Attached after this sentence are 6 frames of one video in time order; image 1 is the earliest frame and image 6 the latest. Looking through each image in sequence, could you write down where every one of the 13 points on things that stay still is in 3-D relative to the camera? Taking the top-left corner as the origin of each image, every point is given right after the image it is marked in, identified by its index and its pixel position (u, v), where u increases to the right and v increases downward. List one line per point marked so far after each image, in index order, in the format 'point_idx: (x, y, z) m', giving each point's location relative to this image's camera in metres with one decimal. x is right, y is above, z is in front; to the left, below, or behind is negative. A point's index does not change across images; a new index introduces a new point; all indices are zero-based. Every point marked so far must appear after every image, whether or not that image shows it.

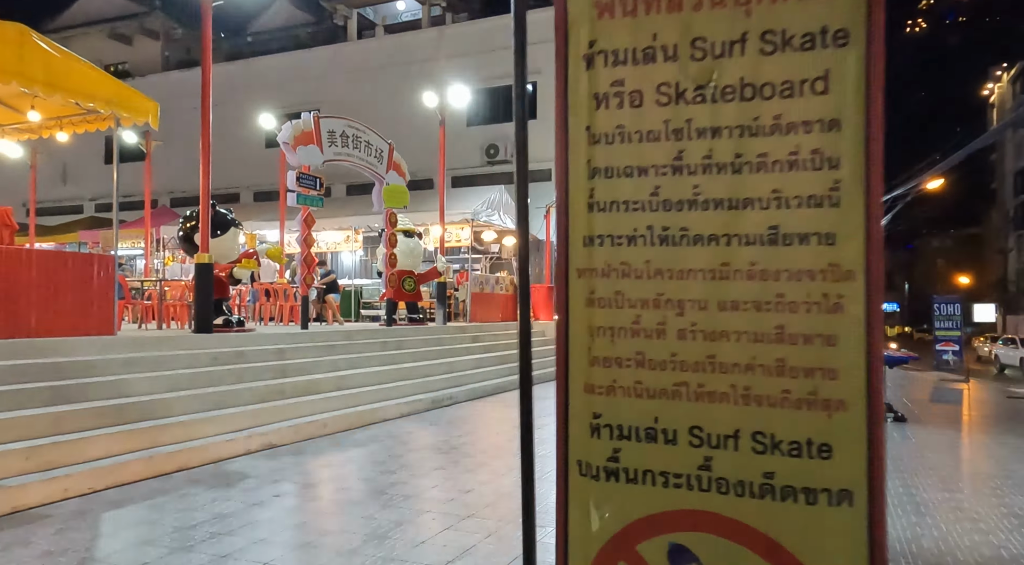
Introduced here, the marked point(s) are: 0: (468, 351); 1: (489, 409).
0: (-0.8, -1.3, +13.1) m
1: (-0.5, -1.8, +10.7) m
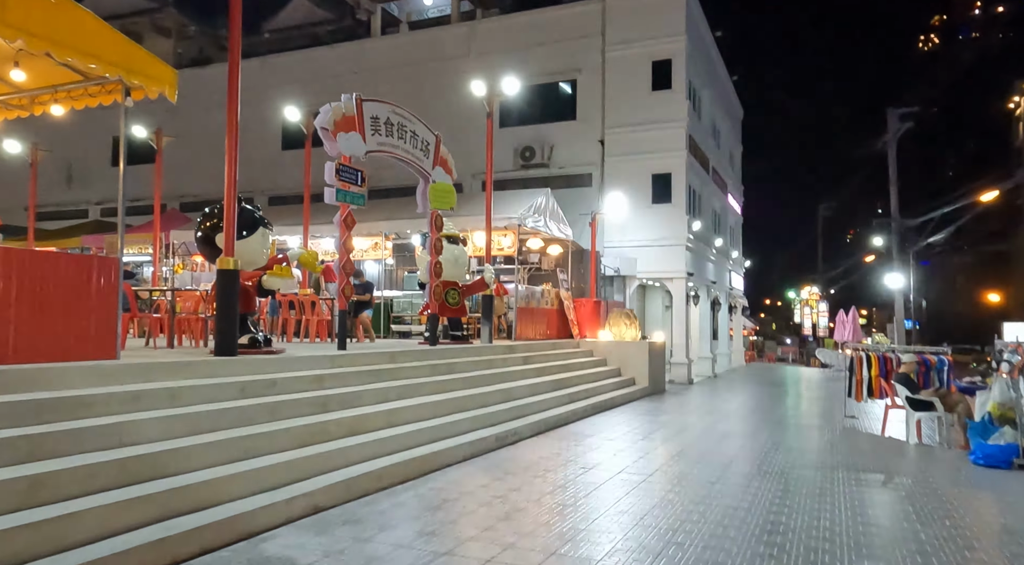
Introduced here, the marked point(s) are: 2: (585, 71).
0: (+0.1, -1.5, +11.4) m
1: (+0.5, -2.0, +8.9) m
2: (+2.0, +5.7, +19.9) m
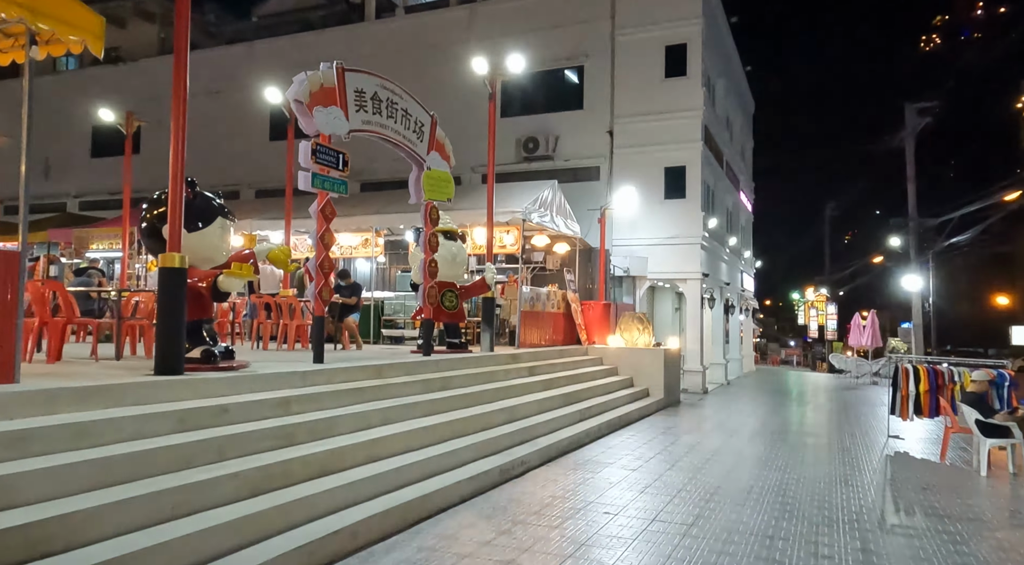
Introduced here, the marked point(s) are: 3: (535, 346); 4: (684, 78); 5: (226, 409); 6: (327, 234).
0: (+0.2, -1.5, +10.1) m
1: (+0.5, -2.0, +7.6) m
2: (+2.0, +5.7, +18.5) m
3: (+0.4, -1.1, +13.2) m
4: (+4.2, +5.0, +17.8) m
5: (-2.2, -1.0, +5.5) m
6: (-2.0, +0.5, +7.8) m
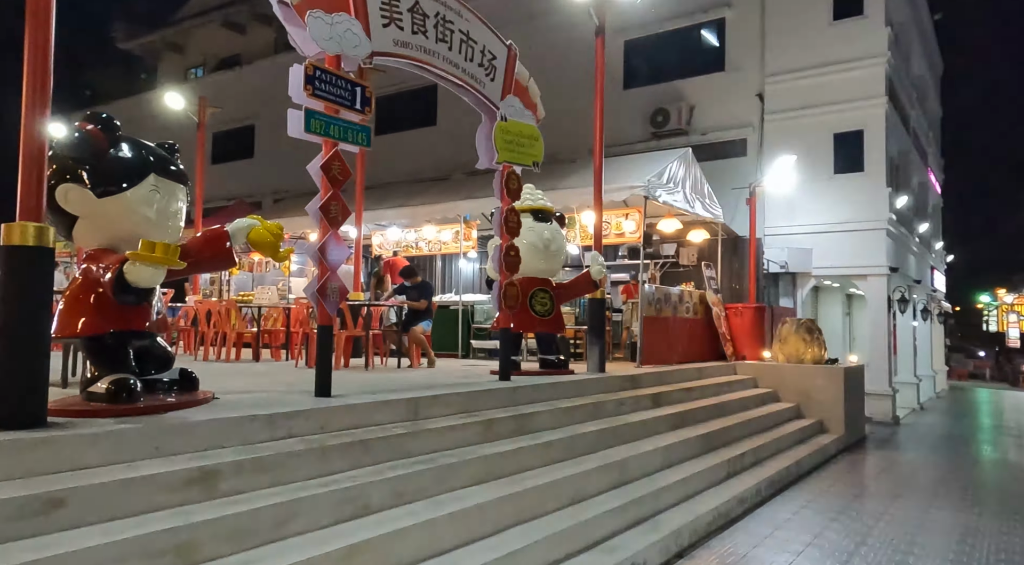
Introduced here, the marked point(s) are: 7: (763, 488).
0: (+1.3, -1.4, +7.0) m
1: (+1.2, -1.9, +4.5) m
2: (+4.6, +5.7, +15.1) m
3: (+2.1, -1.1, +10.1) m
4: (+6.6, +5.0, +13.9) m
5: (-1.9, -0.9, +3.0) m
6: (-1.3, +0.5, +5.3) m
7: (+2.4, -2.0, +7.1) m
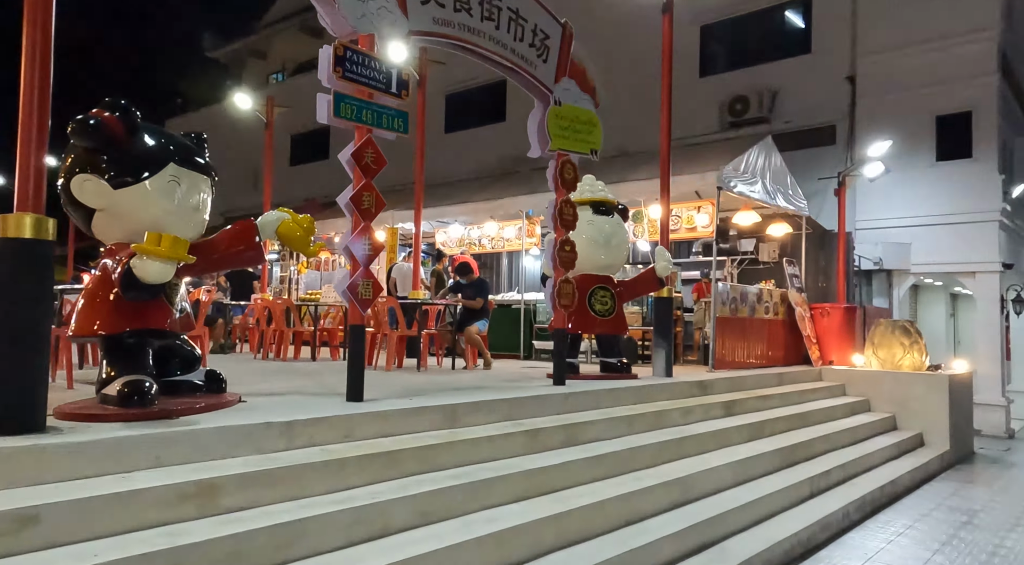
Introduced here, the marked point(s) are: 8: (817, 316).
0: (+1.8, -1.4, +6.4) m
1: (+1.4, -1.9, +3.9) m
2: (+6.0, +5.8, +14.0) m
3: (+2.9, -1.1, +9.3) m
4: (+7.8, +5.1, +12.6) m
5: (-1.8, -0.9, +2.7) m
6: (-1.0, +0.6, +4.9) m
7: (+2.9, -2.0, +6.3) m
8: (+4.5, -0.5, +10.9) m
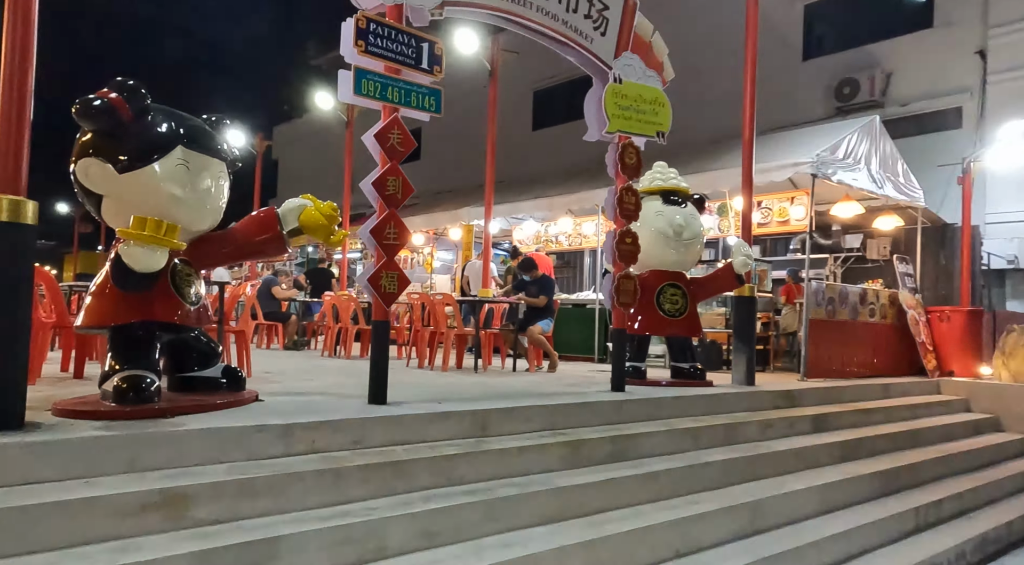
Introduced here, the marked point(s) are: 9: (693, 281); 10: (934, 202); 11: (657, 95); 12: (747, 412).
0: (+2.2, -1.4, +5.6) m
1: (+1.5, -1.9, +3.2) m
2: (+7.4, +5.8, +12.5) m
3: (+3.8, -1.1, +8.3) m
4: (+9.1, +5.1, +10.9) m
5: (-1.9, -0.8, +2.5) m
6: (-0.7, +0.6, +4.5) m
7: (+3.3, -1.9, +5.3) m
8: (+5.6, -0.5, +9.6) m
9: (+1.7, 0.0, +6.7) m
10: (+7.1, +1.3, +12.3) m
11: (+1.2, +1.6, +6.0) m
12: (+2.0, -1.1, +6.2) m
